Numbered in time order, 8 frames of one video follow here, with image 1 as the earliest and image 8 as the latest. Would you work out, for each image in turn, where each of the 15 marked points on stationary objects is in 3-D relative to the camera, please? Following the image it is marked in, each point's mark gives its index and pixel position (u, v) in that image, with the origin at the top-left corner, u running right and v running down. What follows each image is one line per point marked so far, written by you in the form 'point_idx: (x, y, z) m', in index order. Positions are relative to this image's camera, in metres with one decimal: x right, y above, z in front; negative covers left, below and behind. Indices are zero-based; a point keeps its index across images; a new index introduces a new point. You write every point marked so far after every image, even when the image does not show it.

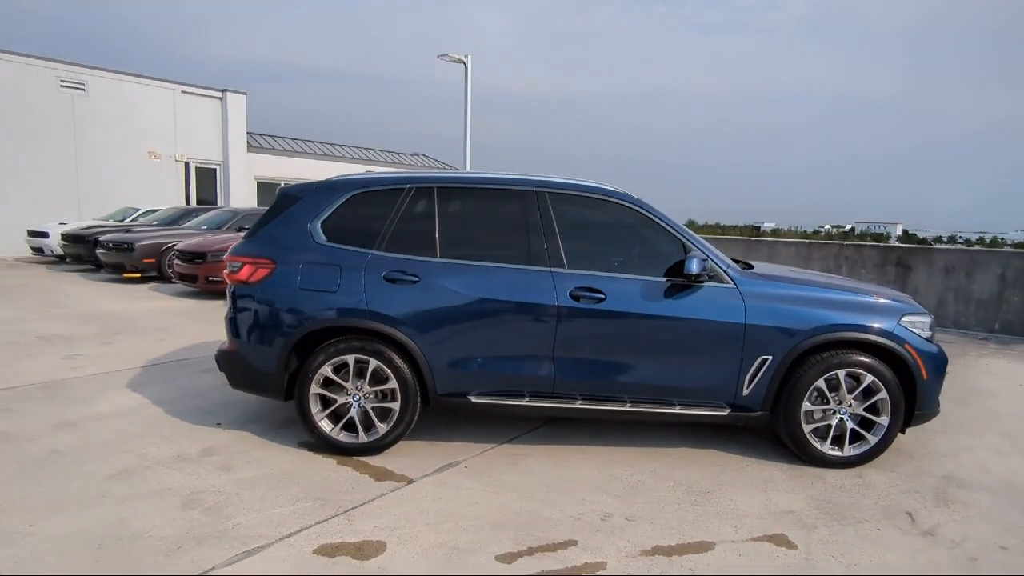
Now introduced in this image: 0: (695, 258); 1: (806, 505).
0: (+1.2, +0.2, +3.9) m
1: (+1.7, -1.3, +3.6) m
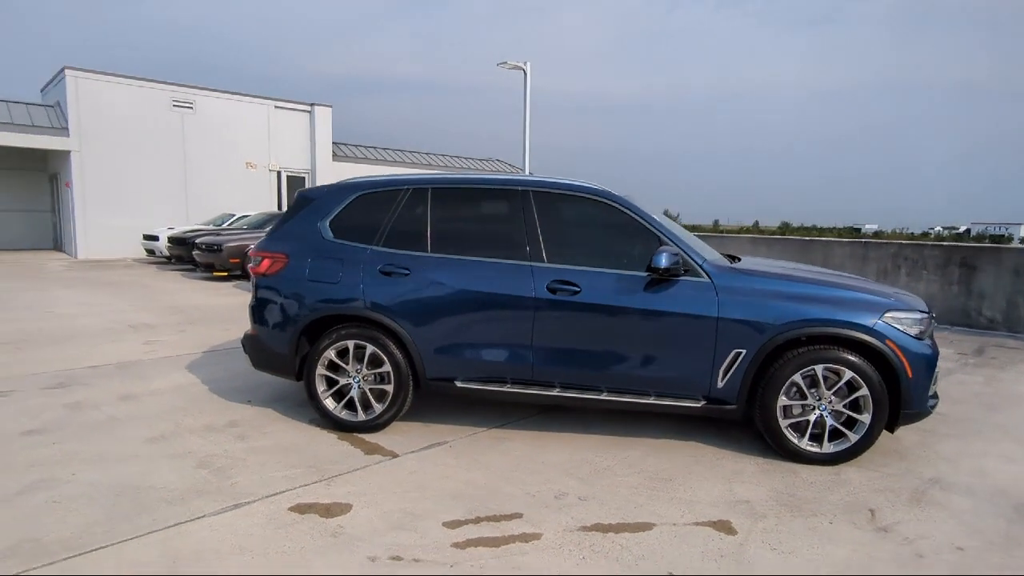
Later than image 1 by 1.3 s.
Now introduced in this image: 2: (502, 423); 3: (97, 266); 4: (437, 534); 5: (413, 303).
0: (+1.0, +0.2, +4.0) m
1: (+1.5, -1.2, +3.6) m
2: (-0.1, -1.1, +4.8) m
3: (-13.2, +0.7, +19.2) m
4: (-0.4, -1.3, +3.2) m
5: (-0.8, -0.1, +4.5) m
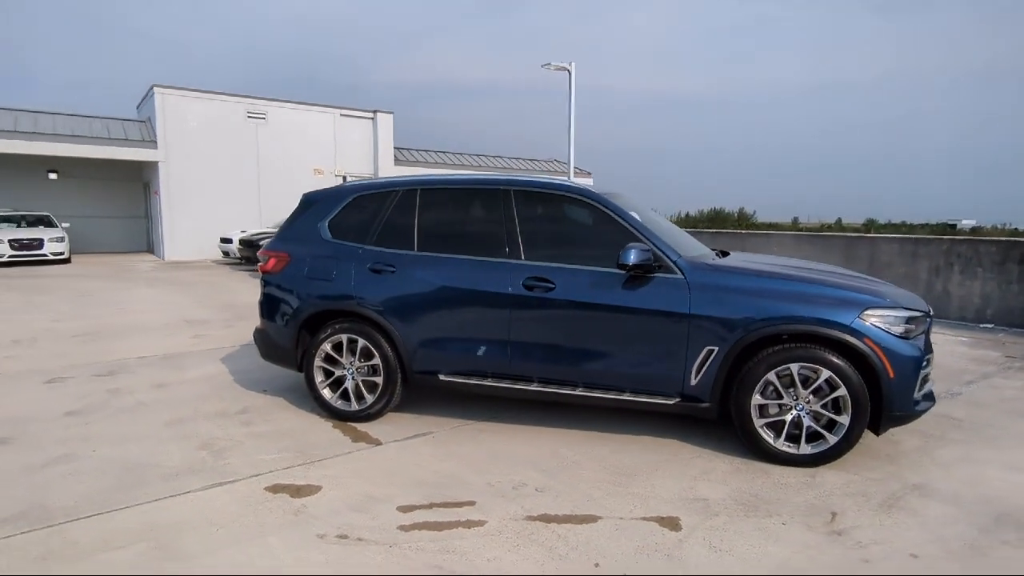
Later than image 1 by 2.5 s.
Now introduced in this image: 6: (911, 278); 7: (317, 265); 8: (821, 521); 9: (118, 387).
0: (+0.8, +0.3, +4.0) m
1: (+1.2, -1.2, +3.6) m
2: (-0.2, -1.0, +4.9) m
3: (-11.5, +0.7, +20.8) m
4: (-0.7, -1.3, +3.4) m
5: (-0.9, -0.1, +4.7) m
6: (+5.9, +0.1, +8.9) m
7: (-1.6, +0.2, +5.0) m
8: (+1.7, -1.3, +3.3) m
9: (-3.9, -1.0, +6.0) m
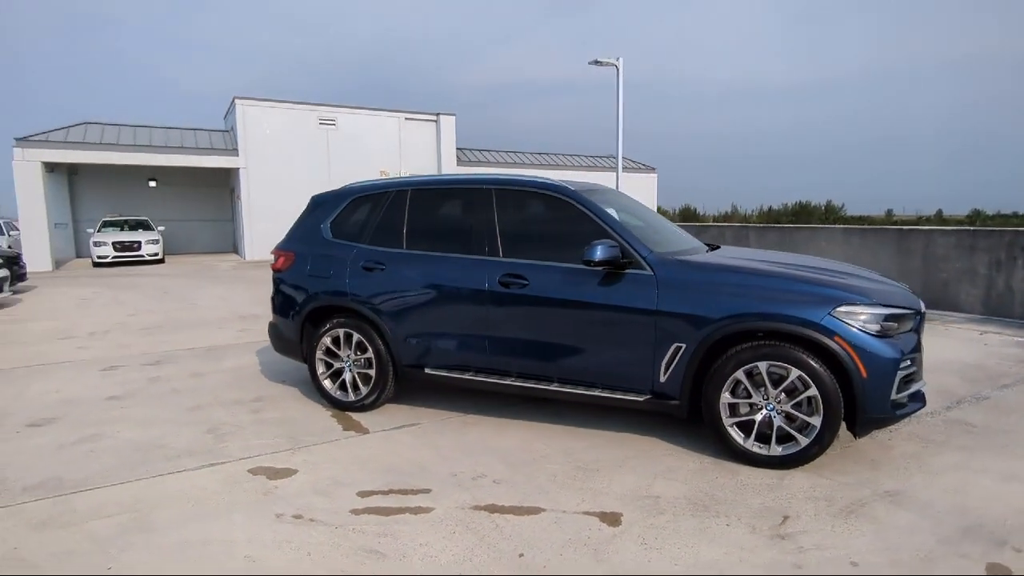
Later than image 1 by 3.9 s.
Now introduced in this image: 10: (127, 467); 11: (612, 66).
0: (+0.6, +0.3, +4.0) m
1: (+1.0, -1.2, +3.5) m
2: (-0.3, -1.0, +5.1) m
3: (-9.5, +0.8, +22.2) m
4: (-1.0, -1.3, +3.6) m
5: (-1.0, -0.1, +4.9) m
6: (+6.2, +0.2, +8.2) m
7: (-1.7, +0.2, +5.3) m
8: (+1.3, -1.2, +3.2) m
9: (-3.8, -1.0, +6.6) m
10: (-2.7, -1.3, +4.2) m
11: (+2.5, +5.6, +15.4) m
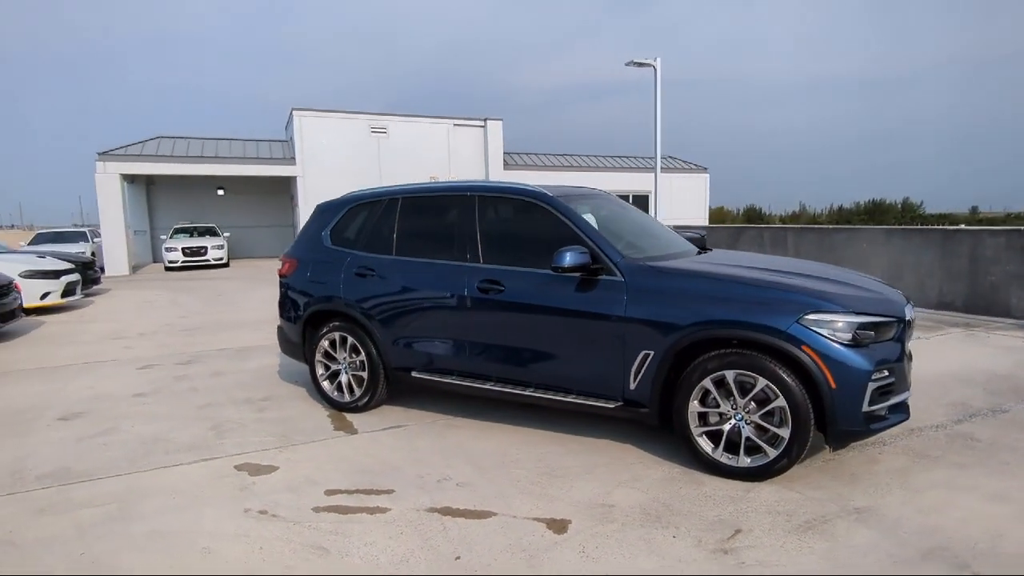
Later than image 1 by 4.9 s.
0: (+0.4, +0.2, +4.0) m
1: (+0.7, -1.2, +3.5) m
2: (-0.4, -1.1, +5.1) m
3: (-7.8, +0.7, +23.1) m
4: (-1.2, -1.3, +3.7) m
5: (-1.1, -0.1, +5.0) m
6: (+6.4, +0.1, +7.6) m
7: (-1.8, +0.2, +5.5) m
8: (+1.0, -1.3, +3.1) m
9: (-3.8, -1.0, +7.0) m
10: (-2.9, -1.3, +4.5) m
11: (+3.4, +5.6, +15.1) m
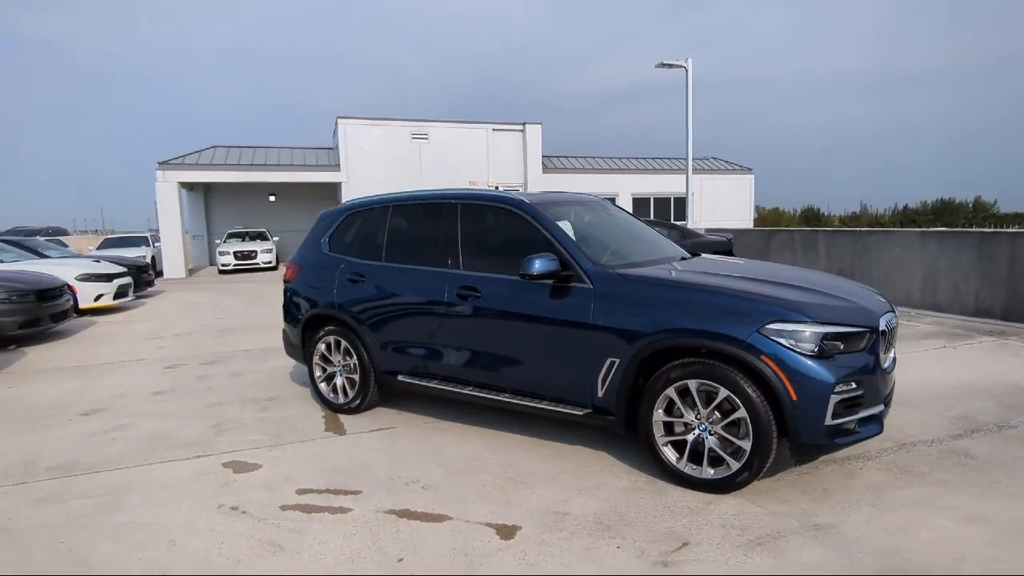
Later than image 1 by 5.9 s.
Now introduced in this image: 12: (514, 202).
0: (+0.2, +0.2, +4.0) m
1: (+0.4, -1.3, +3.4) m
2: (-0.5, -1.1, +5.2) m
3: (-6.4, +0.6, +23.7) m
4: (-1.5, -1.3, +3.9) m
5: (-1.3, -0.2, +5.2) m
6: (+6.5, +0.1, +7.1) m
7: (-1.8, +0.1, +5.7) m
8: (+0.8, -1.3, +3.0) m
9: (-3.7, -1.0, +7.3) m
10: (-3.0, -1.3, +4.8) m
11: (+4.1, +5.5, +14.9) m
12: (0.0, +0.7, +4.6) m
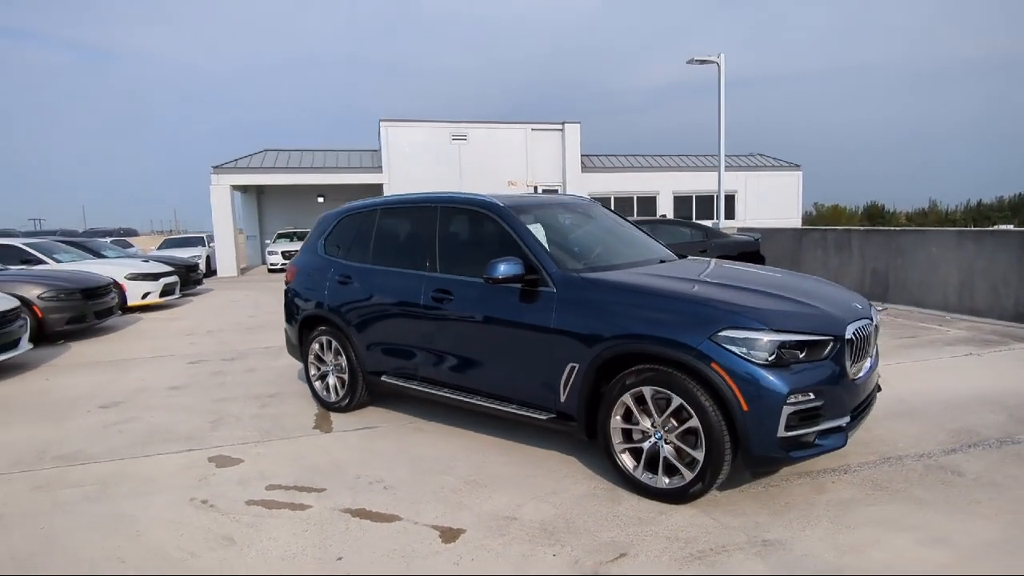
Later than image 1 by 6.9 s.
0: (-0.1, +0.2, +4.0) m
1: (+0.1, -1.3, +3.4) m
2: (-0.6, -1.1, +5.2) m
3: (-4.9, +0.6, +24.2) m
4: (-1.7, -1.3, +4.0) m
5: (-1.4, -0.2, +5.3) m
6: (+6.5, 0.0, +6.6) m
7: (-1.9, +0.1, +5.8) m
8: (+0.4, -1.3, +3.0) m
9: (-3.7, -1.0, +7.6) m
10: (-3.2, -1.3, +5.1) m
11: (+4.8, +5.4, +14.5) m
12: (-0.2, +0.7, +4.6) m
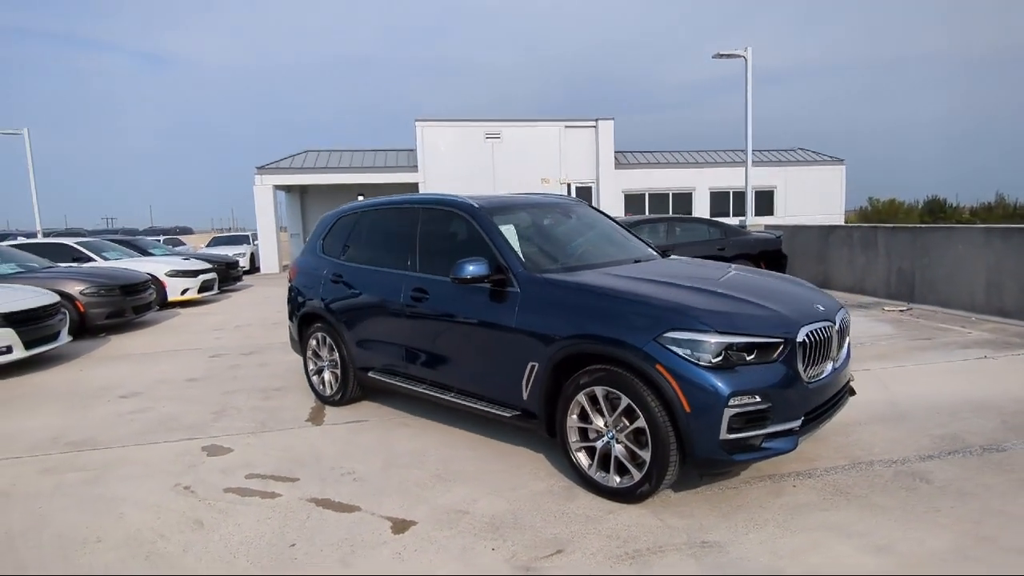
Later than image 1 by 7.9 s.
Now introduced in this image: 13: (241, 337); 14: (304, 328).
0: (-0.3, +0.2, +4.1) m
1: (-0.1, -1.3, +3.5) m
2: (-0.8, -1.1, +5.4) m
3: (-3.7, +0.7, +24.6) m
4: (-1.9, -1.3, +4.2) m
5: (-1.5, -0.1, +5.4) m
6: (+6.4, 0.0, +6.2) m
7: (-2.0, +0.1, +6.0) m
8: (+0.1, -1.3, +3.0) m
9: (-3.6, -1.0, +8.0) m
10: (-3.3, -1.3, +5.4) m
11: (+5.4, +5.5, +14.2) m
12: (-0.3, +0.7, +4.7) m
13: (-4.6, -0.8, +10.1) m
14: (-2.1, -0.4, +6.1) m
